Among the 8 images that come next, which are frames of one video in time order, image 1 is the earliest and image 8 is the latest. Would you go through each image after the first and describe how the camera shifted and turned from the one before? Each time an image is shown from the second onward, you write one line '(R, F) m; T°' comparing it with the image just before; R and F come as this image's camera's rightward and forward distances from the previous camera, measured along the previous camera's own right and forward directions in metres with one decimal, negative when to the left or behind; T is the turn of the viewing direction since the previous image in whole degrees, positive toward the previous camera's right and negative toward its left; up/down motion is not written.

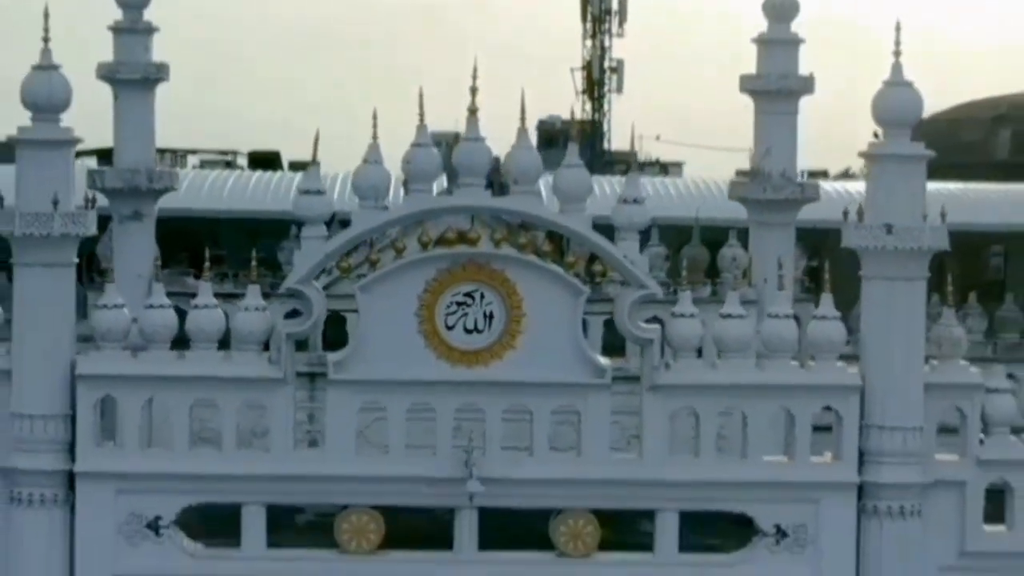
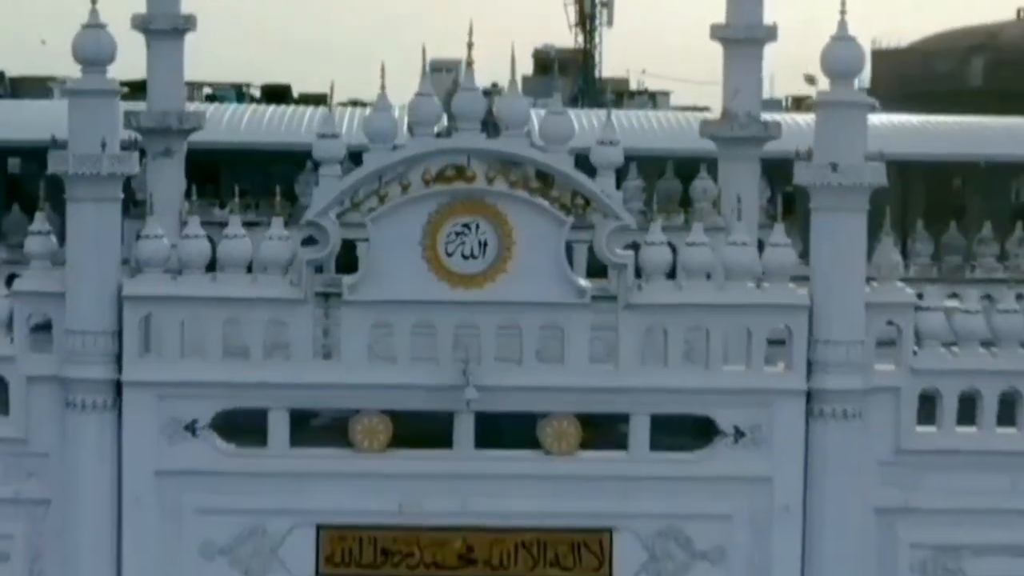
(0.0, -0.9) m; 0°
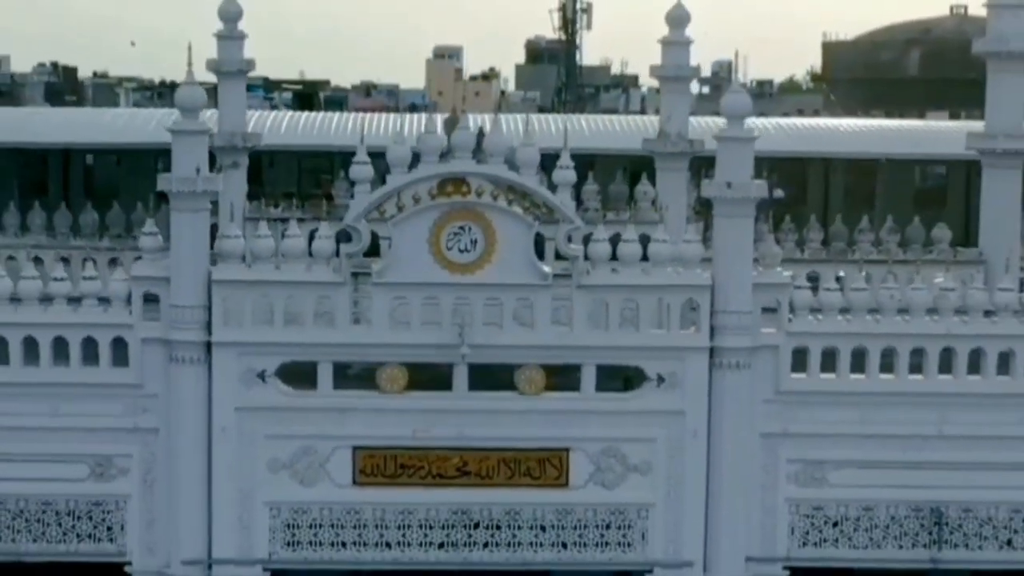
(+0.1, -2.7) m; 0°
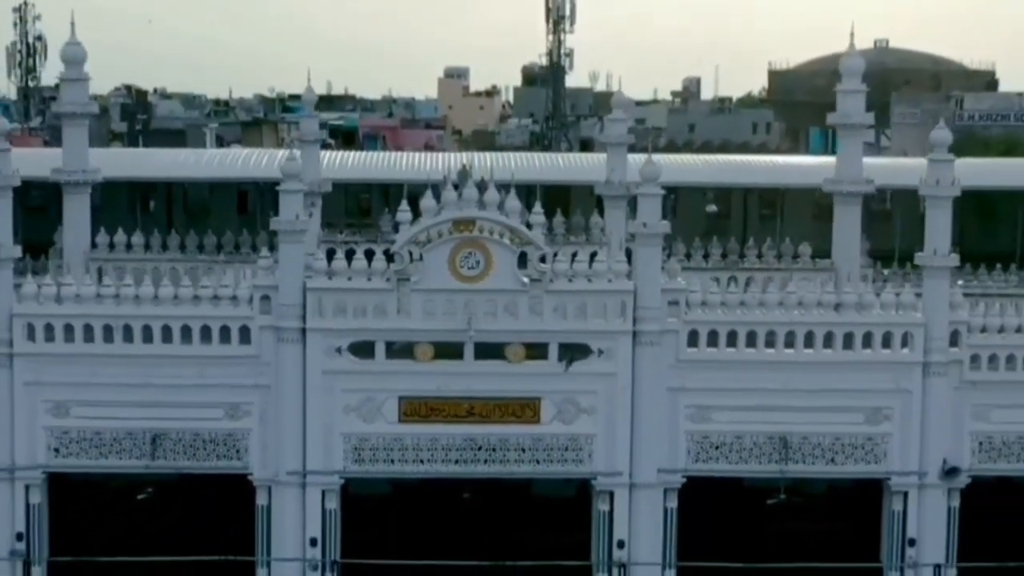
(+0.1, -5.1) m; 0°
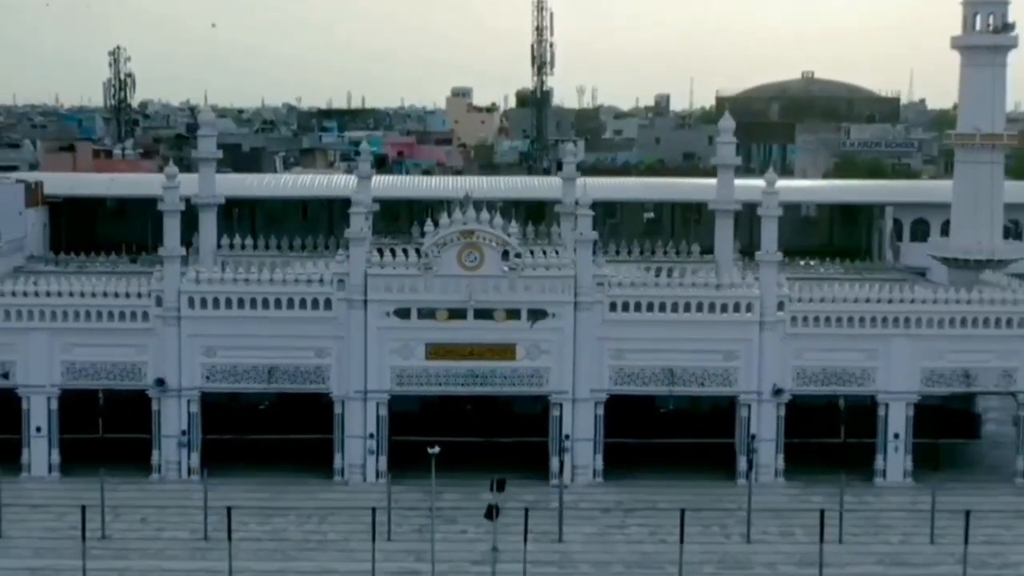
(+0.2, -8.5) m; 0°
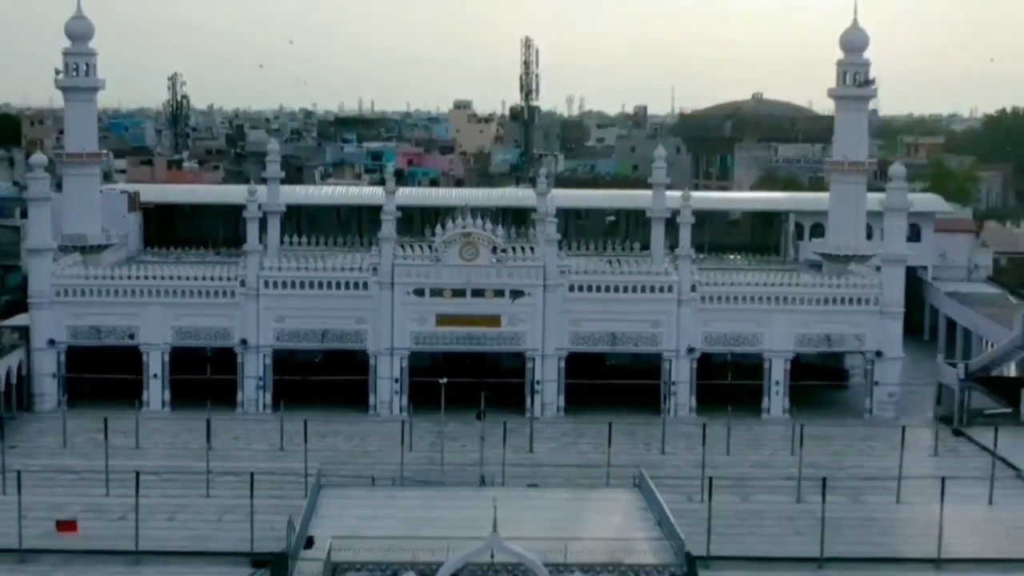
(+0.2, -8.9) m; 0°
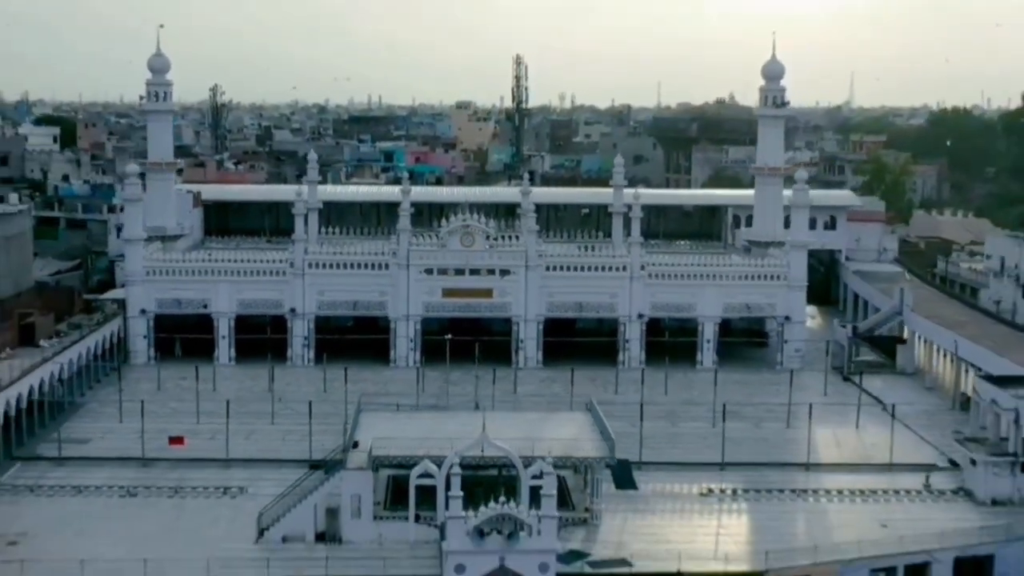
(+0.2, -9.1) m; 0°
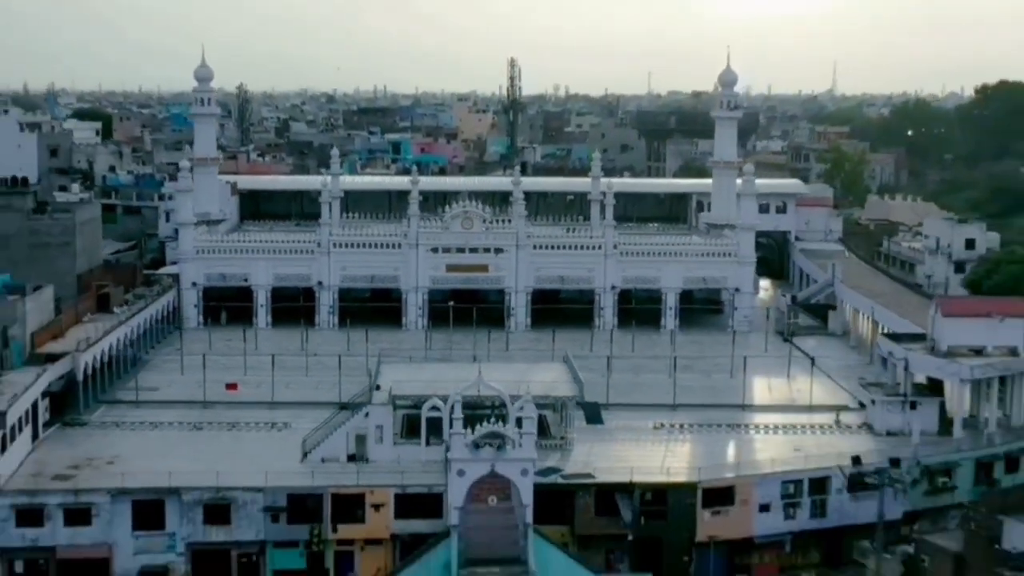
(+0.1, -7.7) m; 0°
